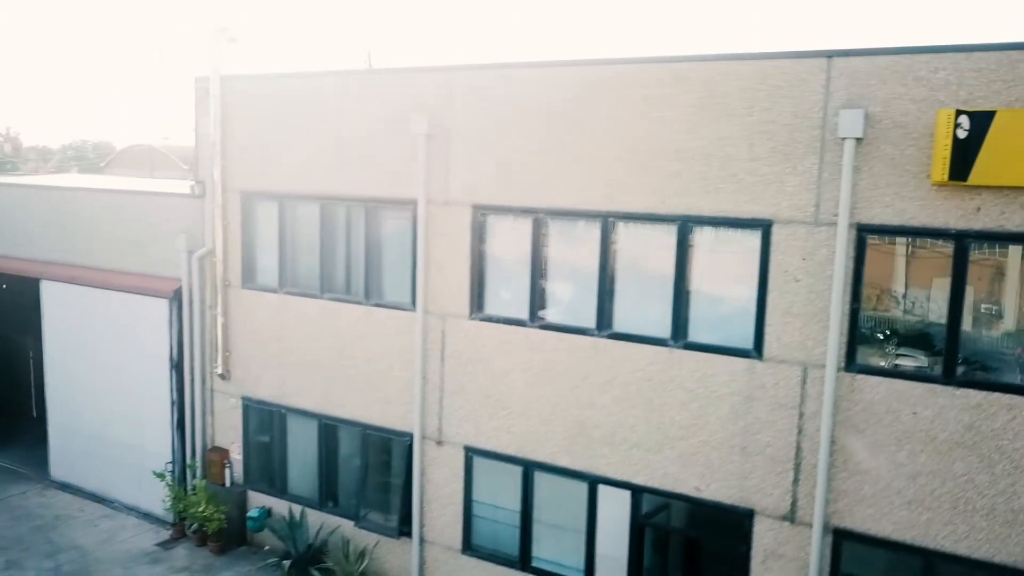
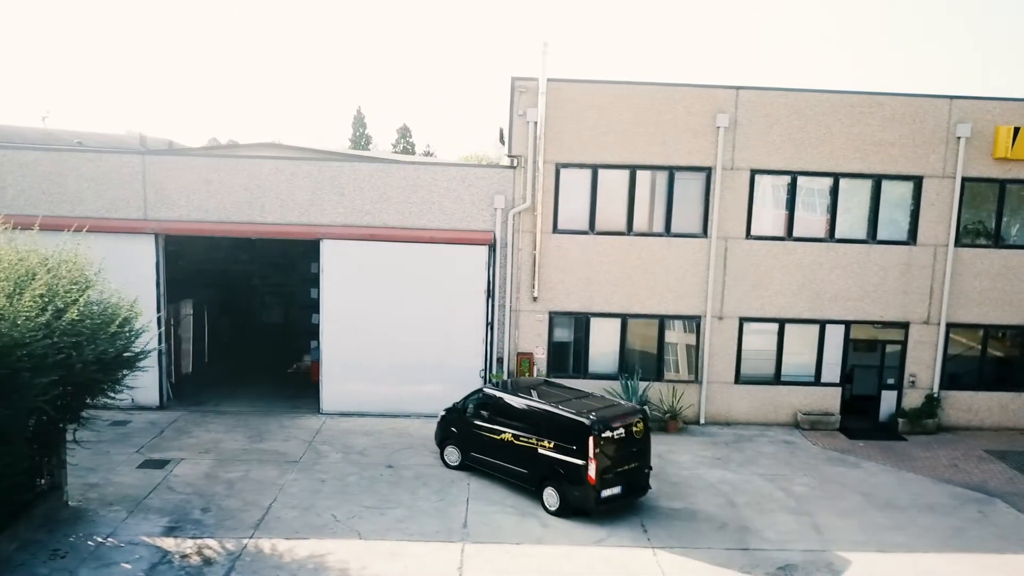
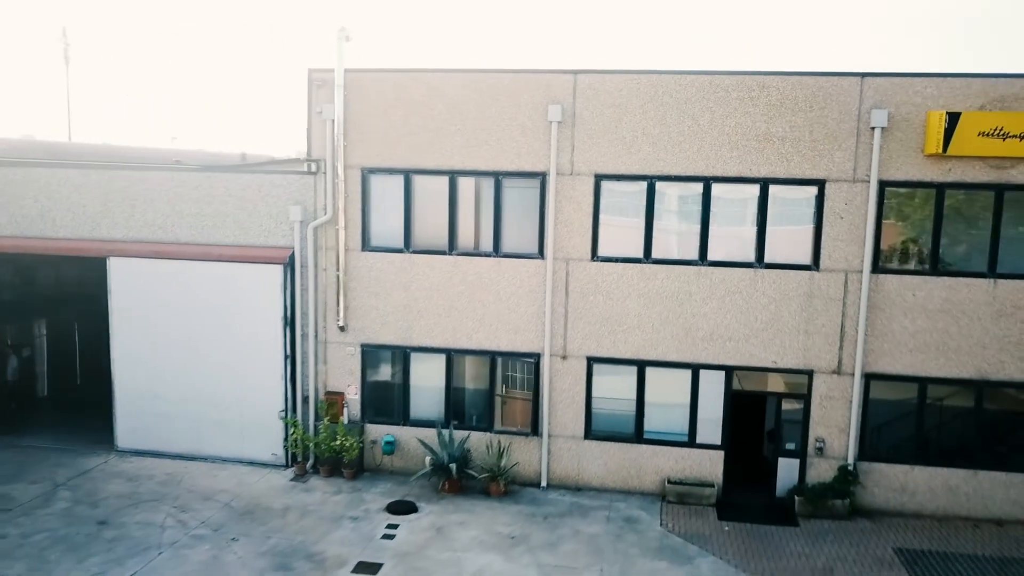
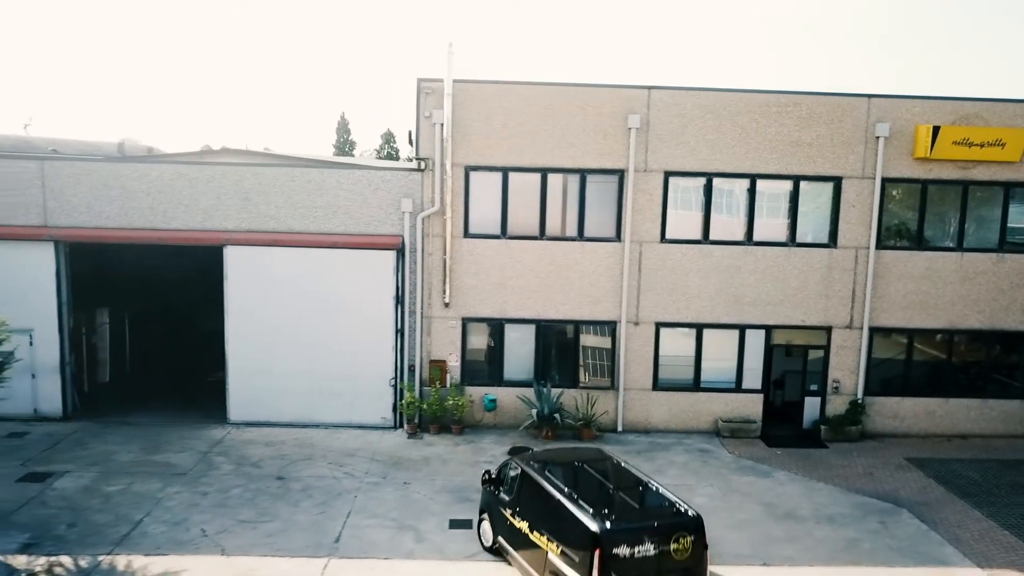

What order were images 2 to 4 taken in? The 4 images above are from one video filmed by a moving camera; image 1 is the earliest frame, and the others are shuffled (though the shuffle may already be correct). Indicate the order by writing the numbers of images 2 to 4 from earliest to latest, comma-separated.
3, 4, 2
